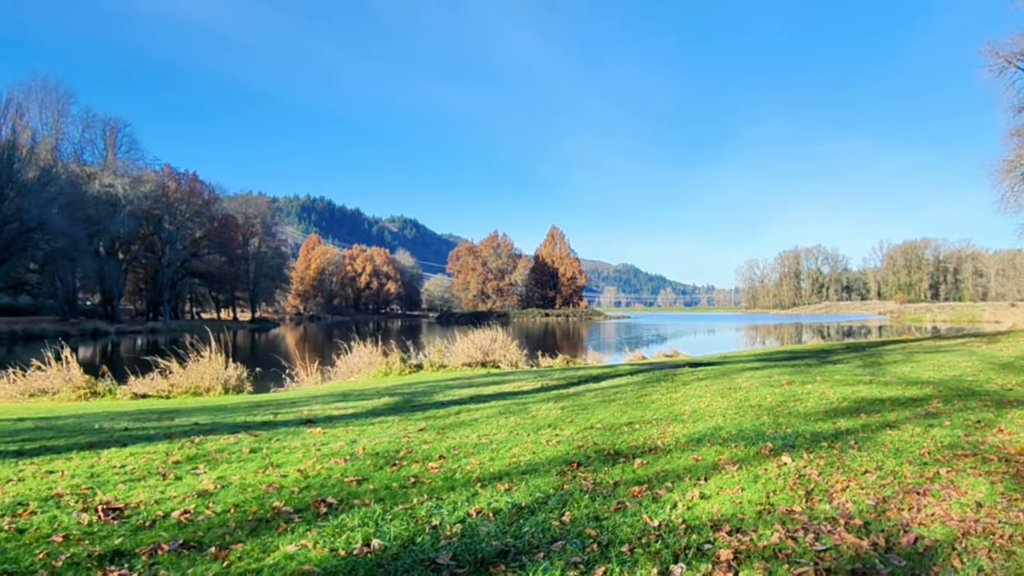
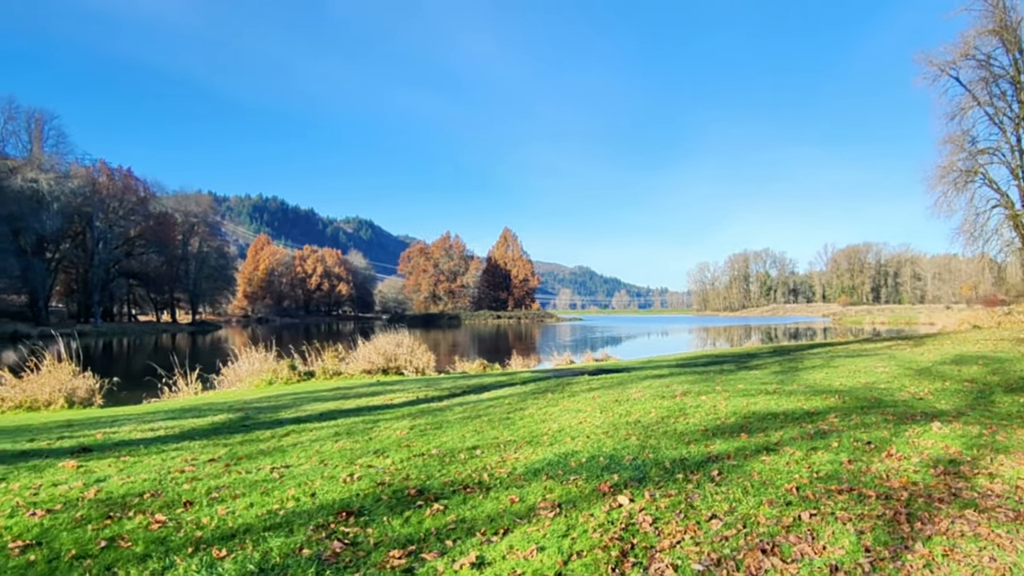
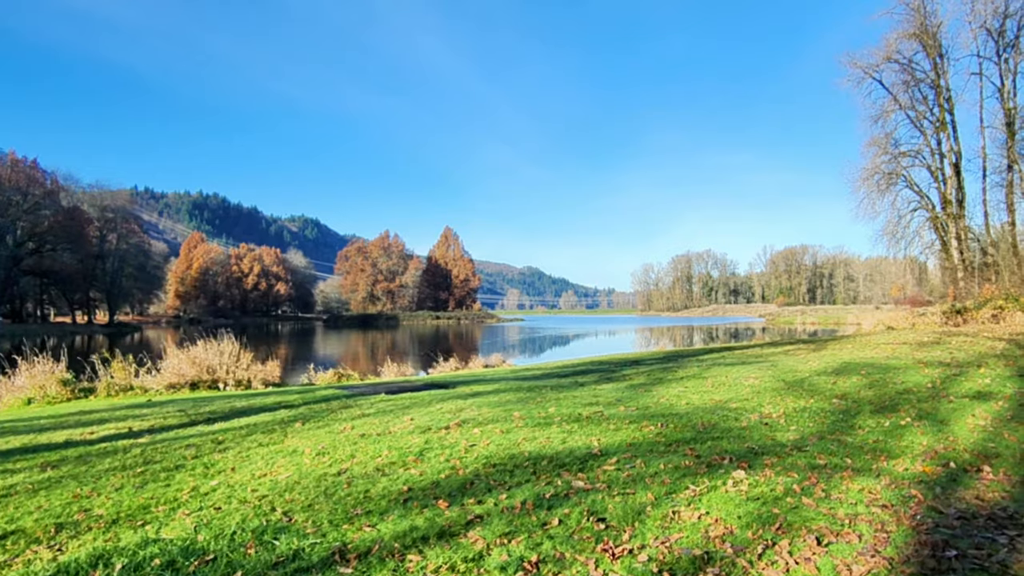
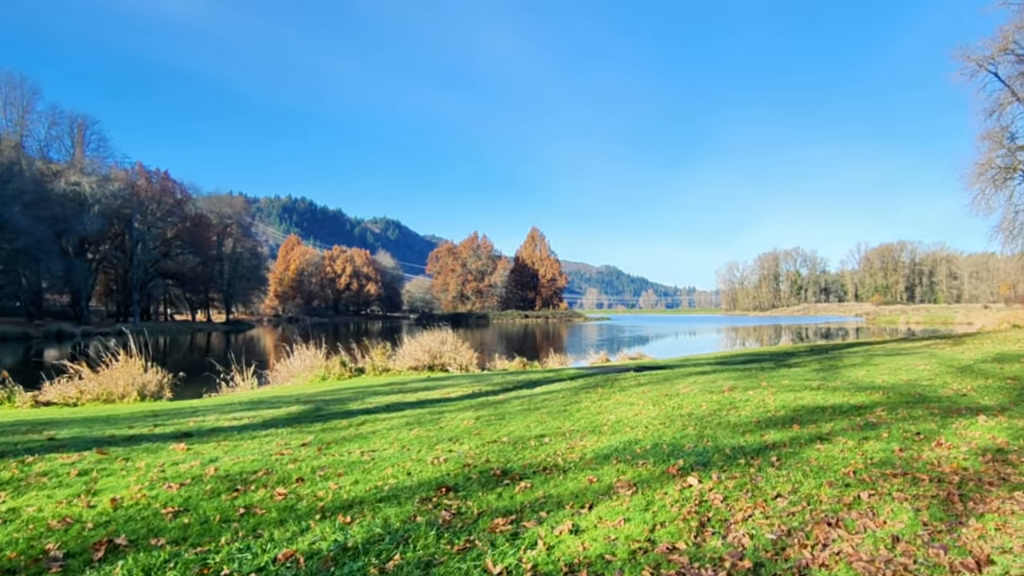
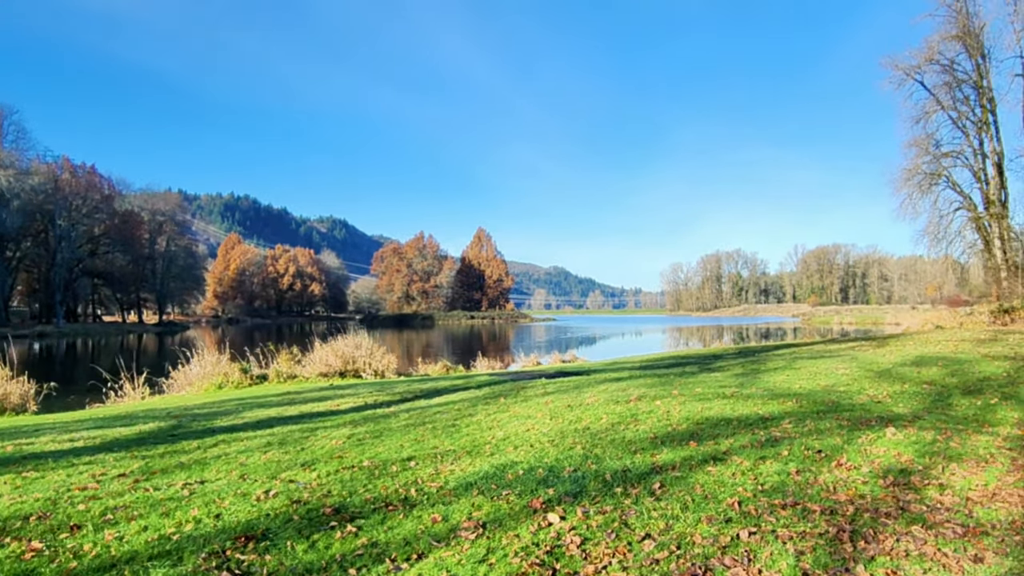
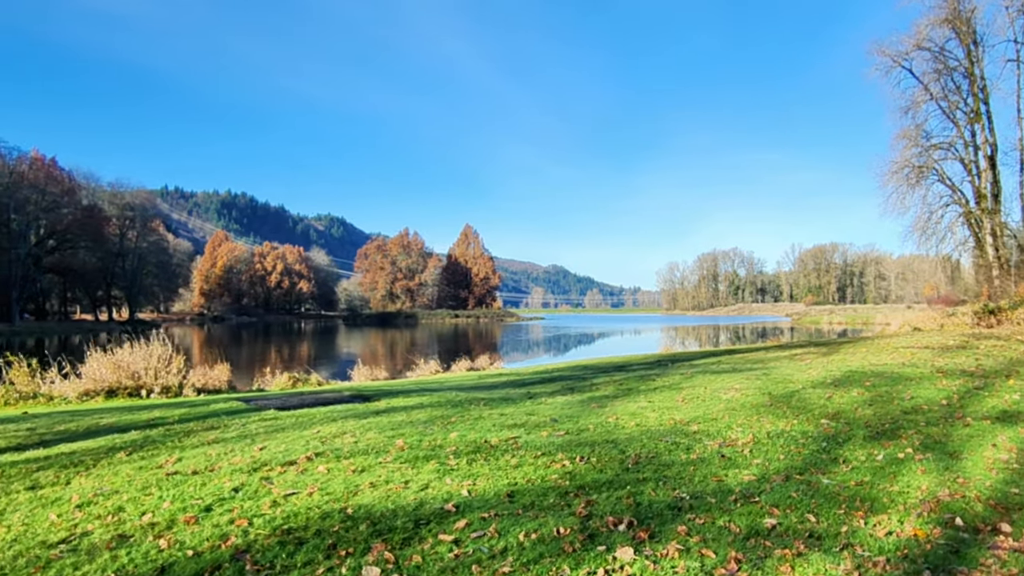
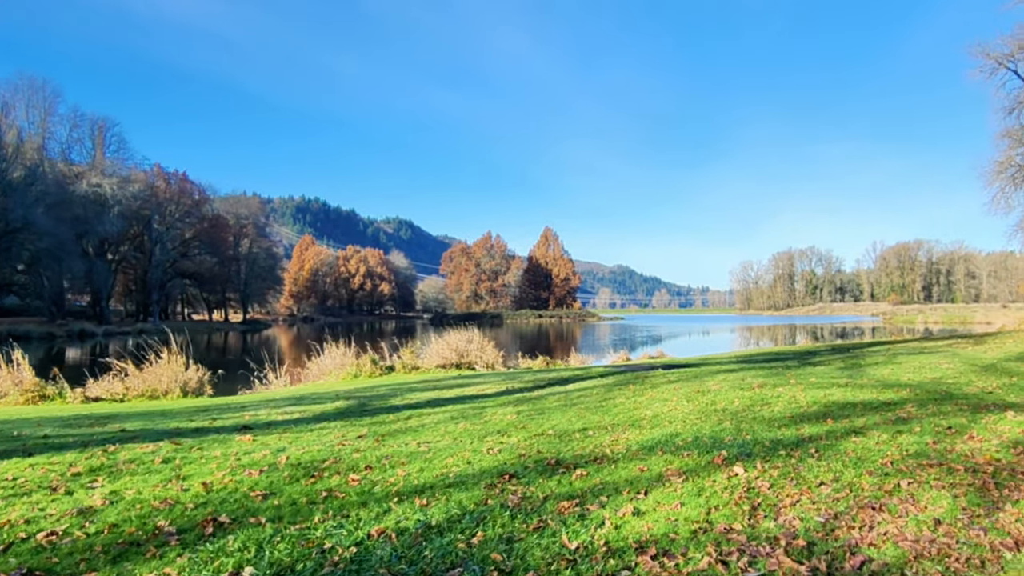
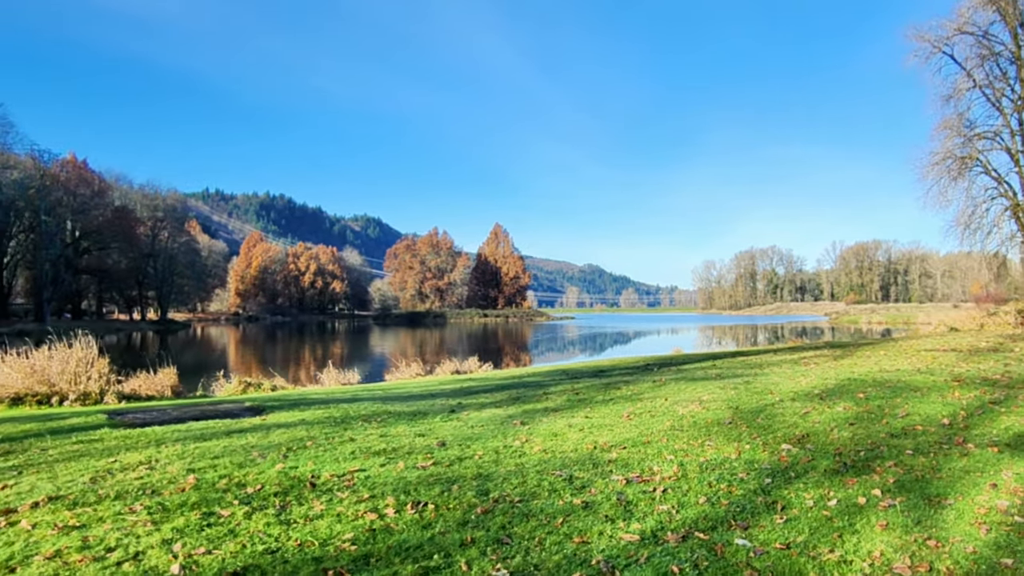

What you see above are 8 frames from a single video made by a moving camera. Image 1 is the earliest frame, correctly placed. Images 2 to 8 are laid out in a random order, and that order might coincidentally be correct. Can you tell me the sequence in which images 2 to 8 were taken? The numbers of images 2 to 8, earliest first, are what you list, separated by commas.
7, 4, 2, 5, 3, 6, 8
